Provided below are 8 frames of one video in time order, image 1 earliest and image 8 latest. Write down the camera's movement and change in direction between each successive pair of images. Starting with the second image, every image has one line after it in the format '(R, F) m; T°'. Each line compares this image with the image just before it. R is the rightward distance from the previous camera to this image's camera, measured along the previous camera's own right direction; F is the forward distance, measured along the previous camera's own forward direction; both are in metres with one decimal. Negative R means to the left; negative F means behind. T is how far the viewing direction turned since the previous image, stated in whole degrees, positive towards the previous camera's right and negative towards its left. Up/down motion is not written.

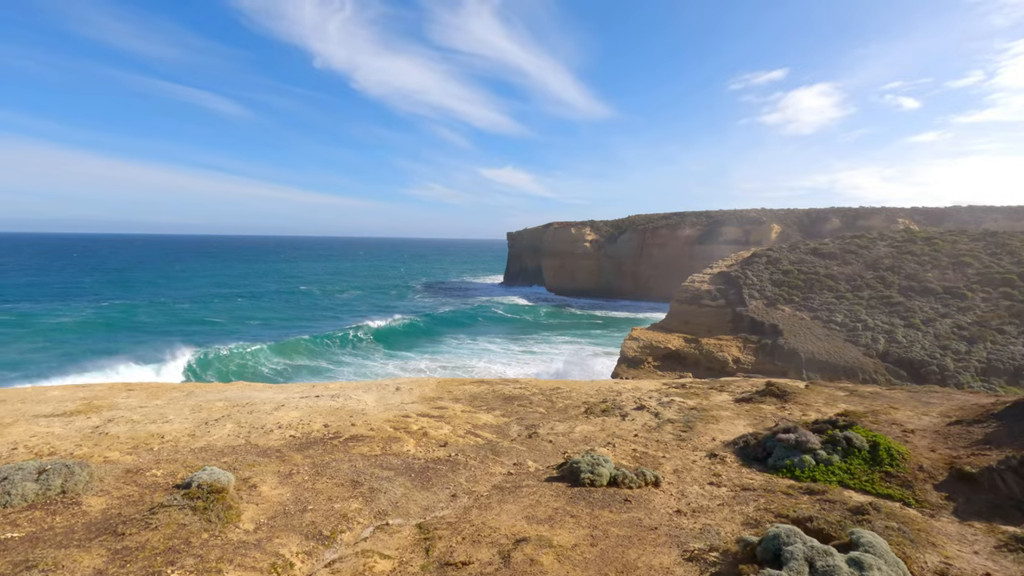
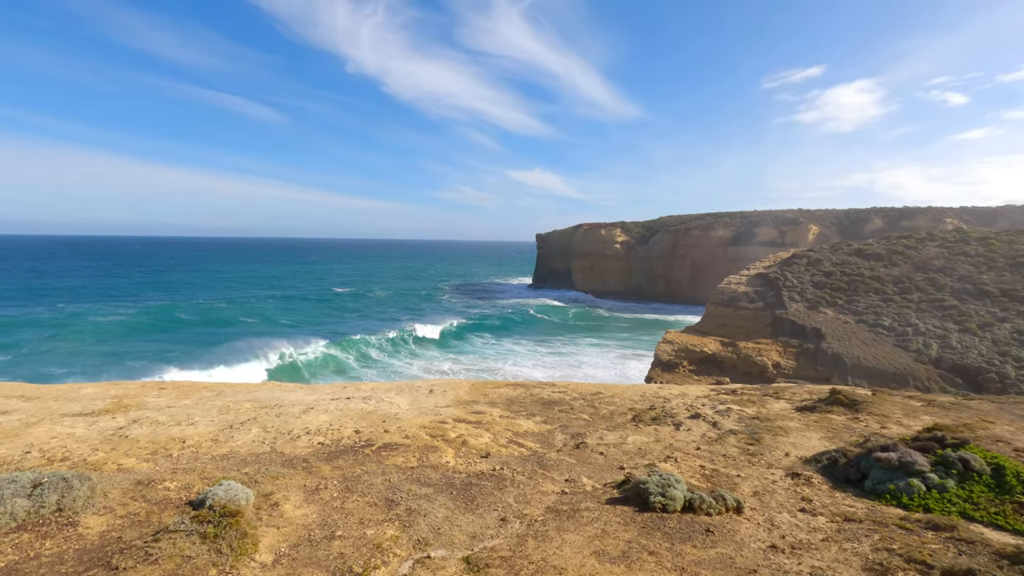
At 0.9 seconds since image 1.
(-0.3, +0.8) m; -3°
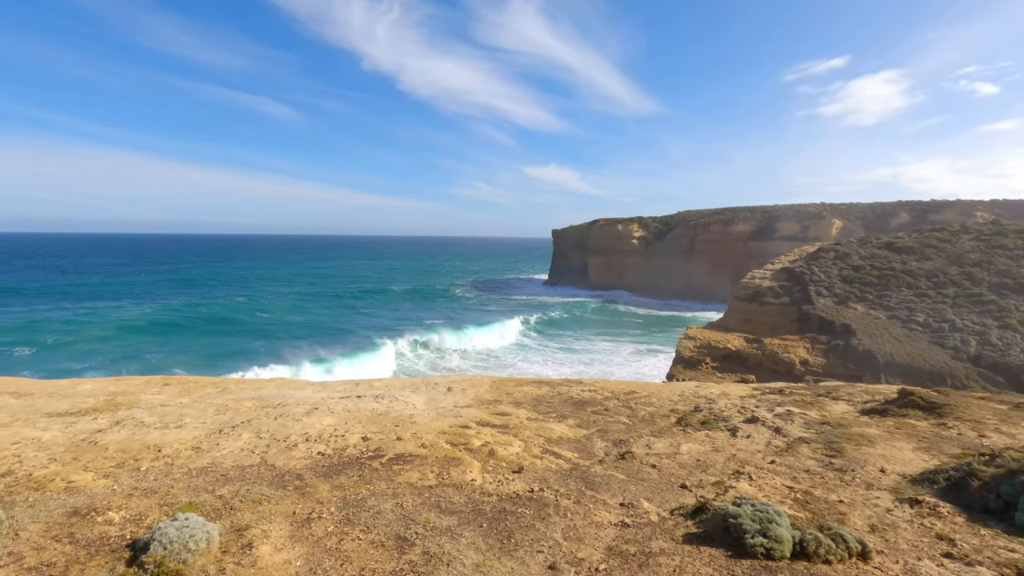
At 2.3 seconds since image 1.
(-0.2, +1.2) m; -2°
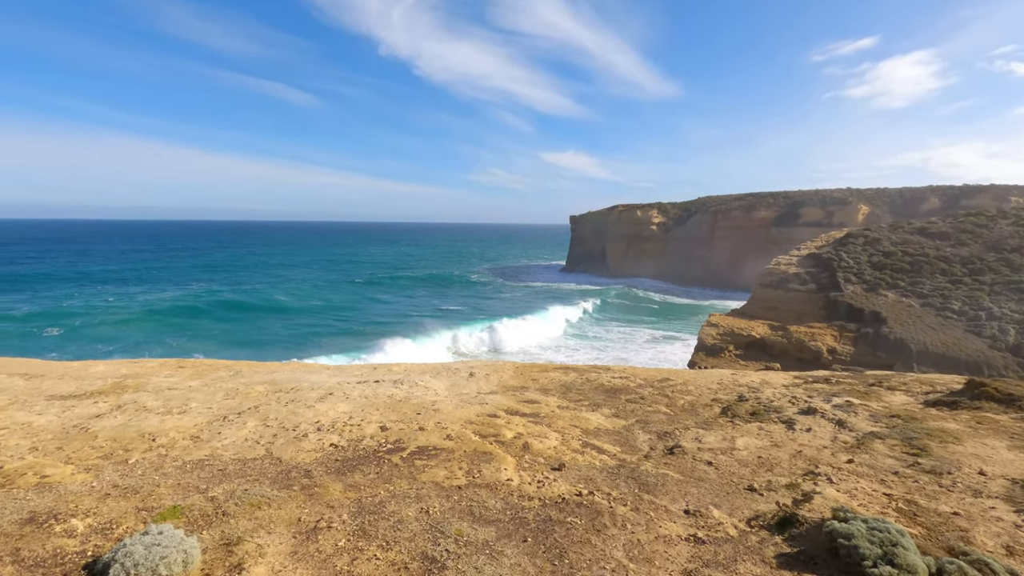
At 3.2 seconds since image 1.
(-0.2, +0.8) m; -2°
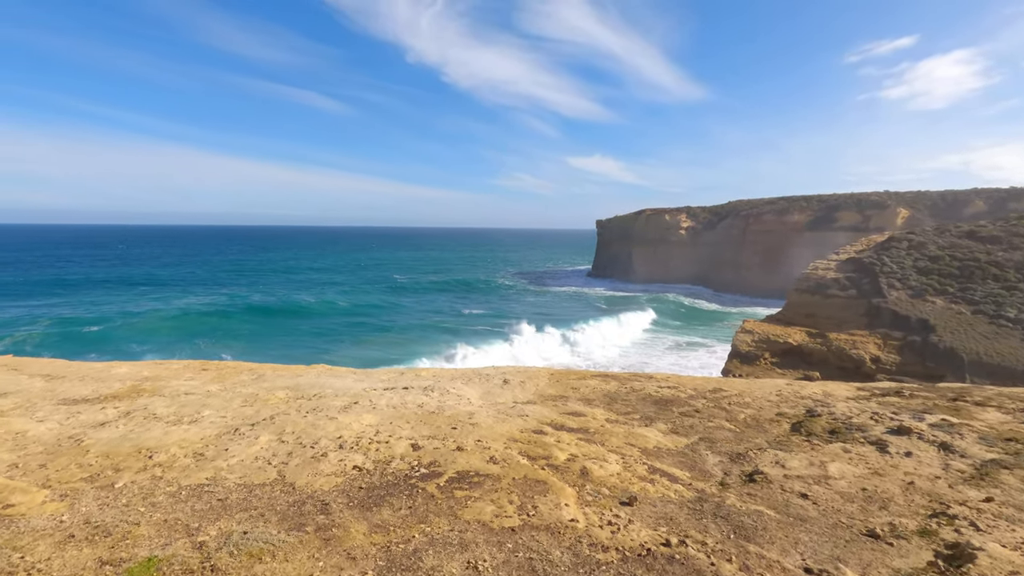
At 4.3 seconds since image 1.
(-0.3, +0.9) m; -3°
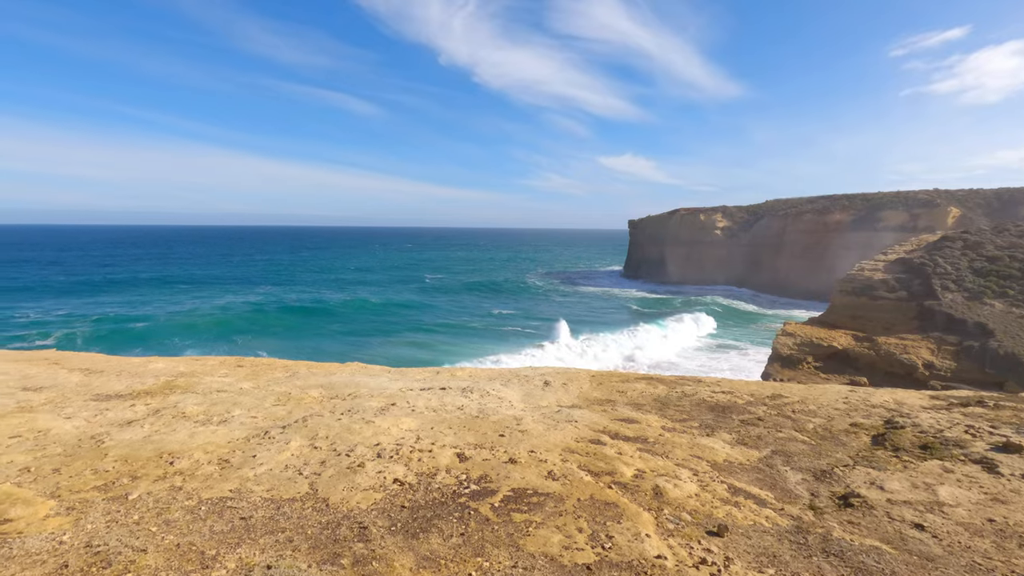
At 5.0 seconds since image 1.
(-0.2, +0.6) m; -3°
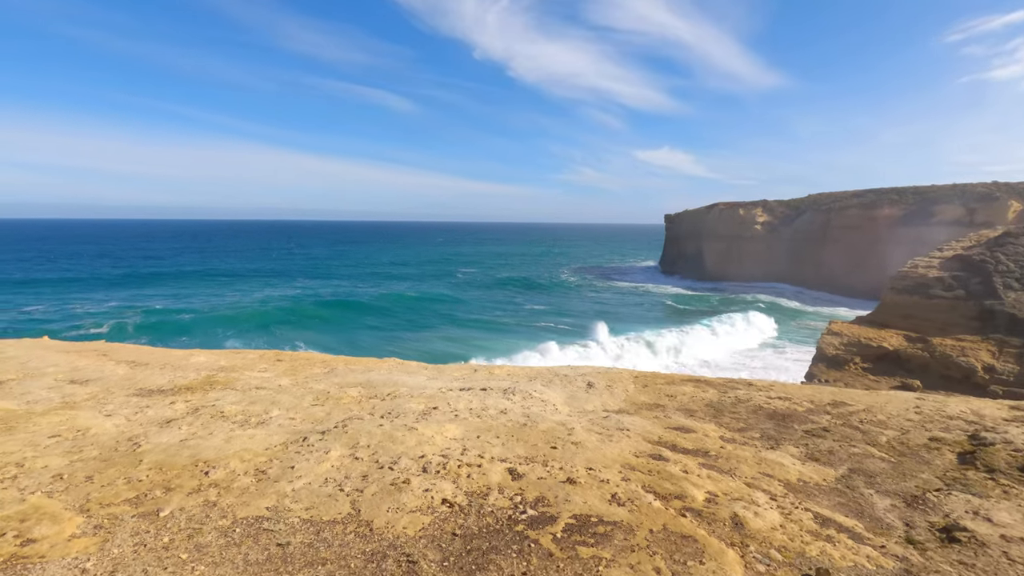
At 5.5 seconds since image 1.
(-0.2, +0.4) m; -3°
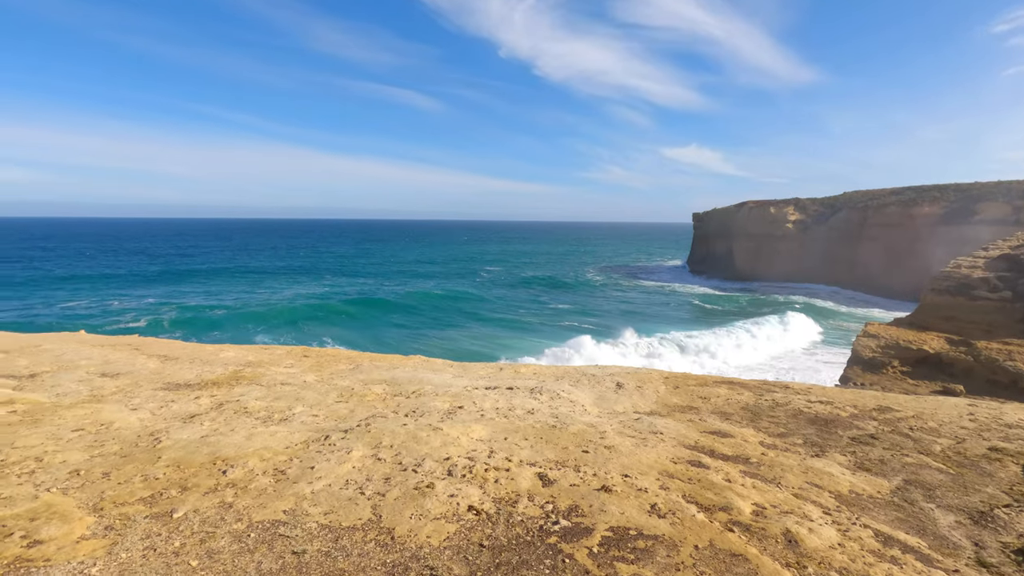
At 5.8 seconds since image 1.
(0.0, +0.2) m; -3°
